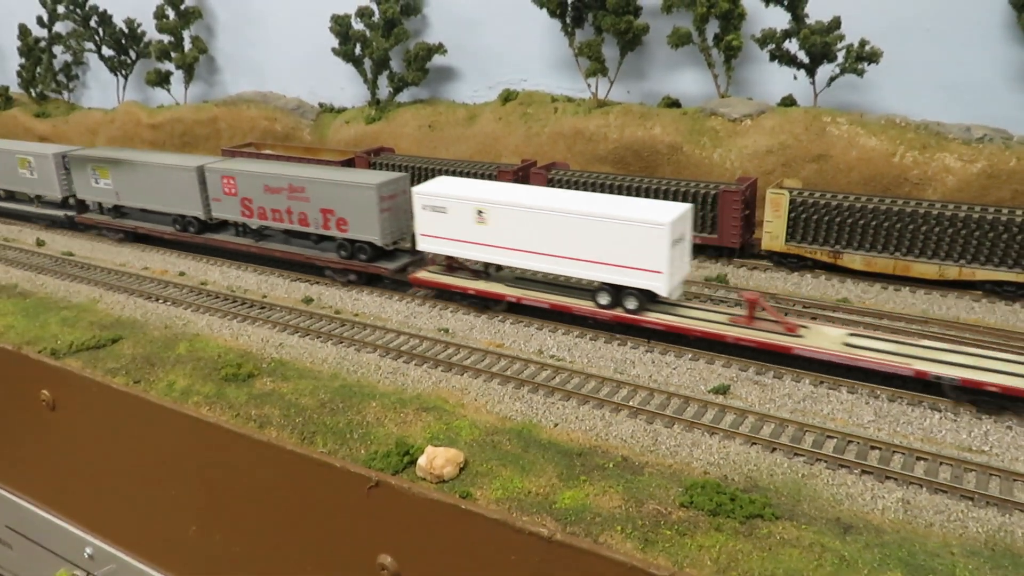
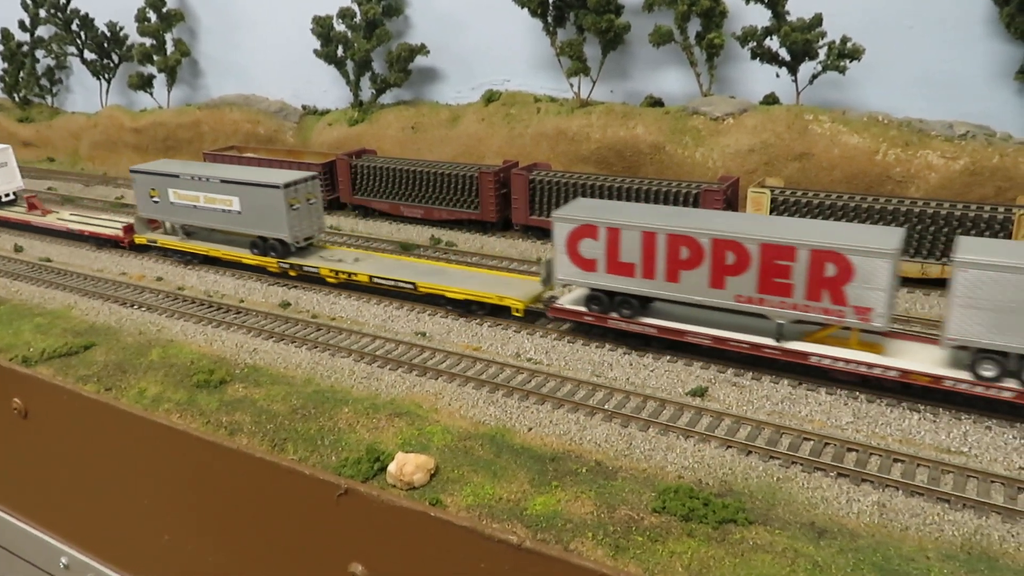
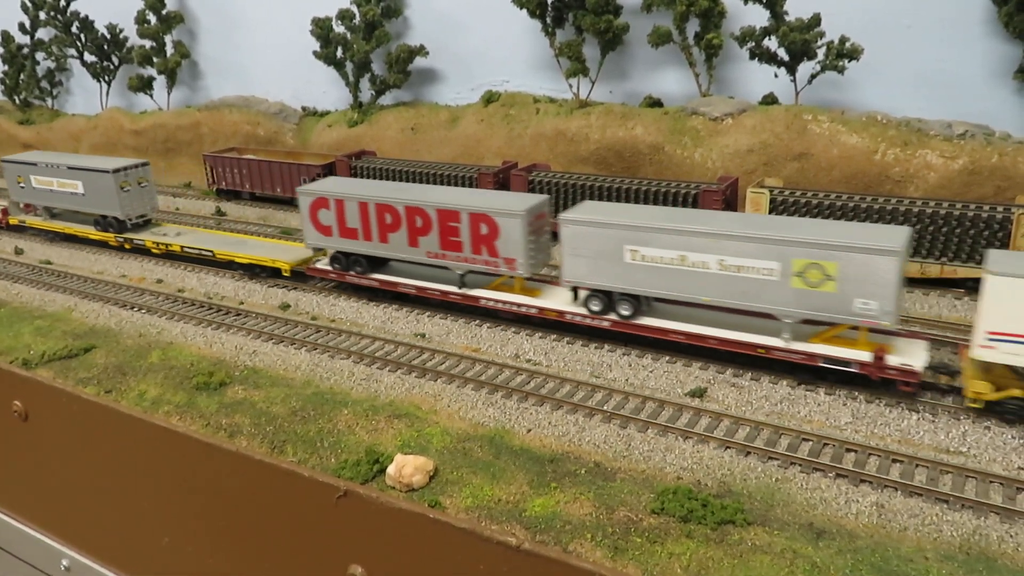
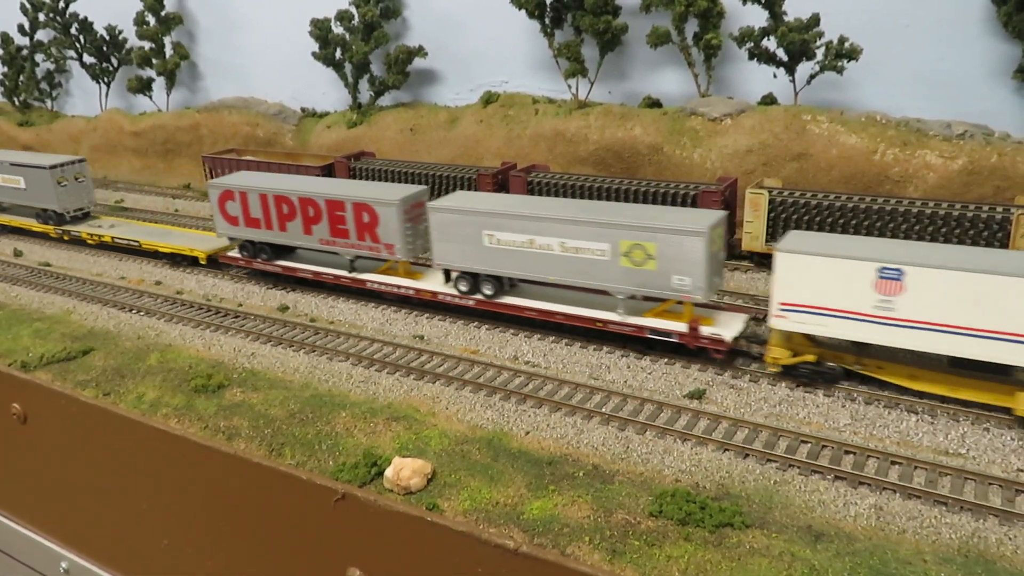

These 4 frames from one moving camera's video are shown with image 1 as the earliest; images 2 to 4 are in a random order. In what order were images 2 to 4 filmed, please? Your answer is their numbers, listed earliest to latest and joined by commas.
2, 3, 4
